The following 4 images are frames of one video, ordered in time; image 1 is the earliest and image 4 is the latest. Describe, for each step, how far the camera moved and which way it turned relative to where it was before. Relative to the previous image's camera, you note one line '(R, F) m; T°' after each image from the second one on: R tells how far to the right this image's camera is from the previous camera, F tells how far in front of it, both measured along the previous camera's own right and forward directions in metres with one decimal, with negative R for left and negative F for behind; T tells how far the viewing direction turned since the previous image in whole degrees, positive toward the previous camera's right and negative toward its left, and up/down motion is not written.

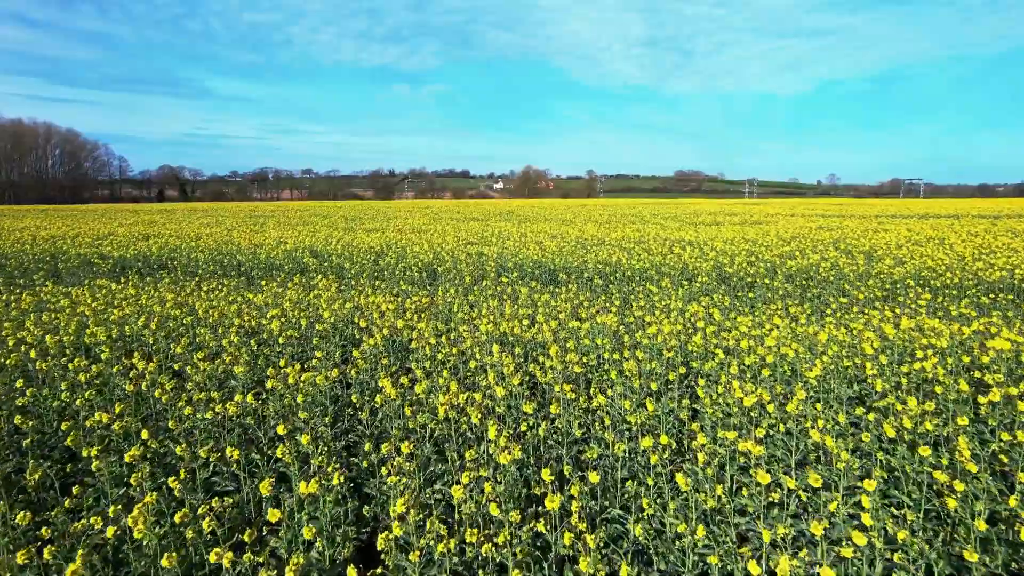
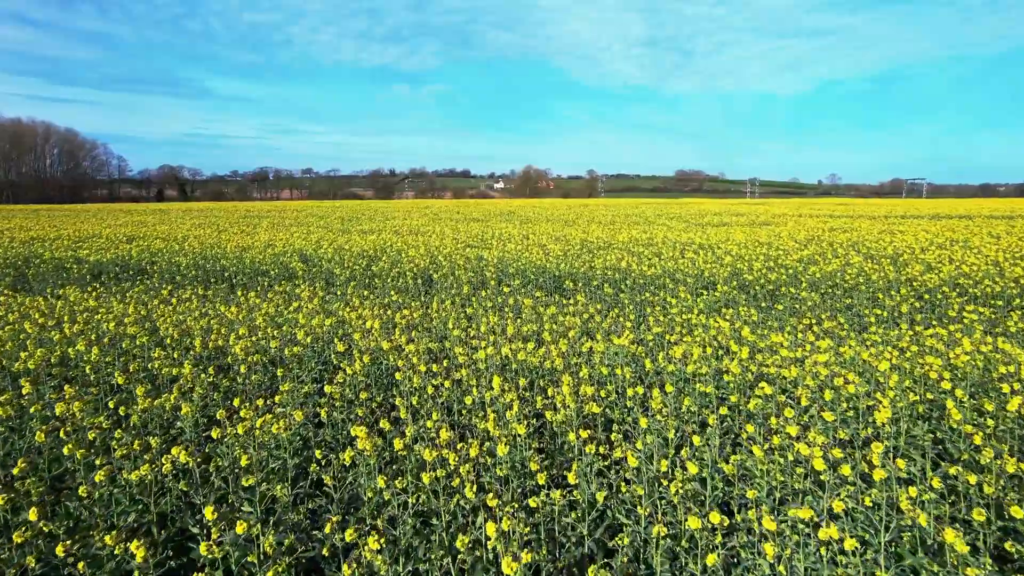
(0.0, +0.9) m; 0°
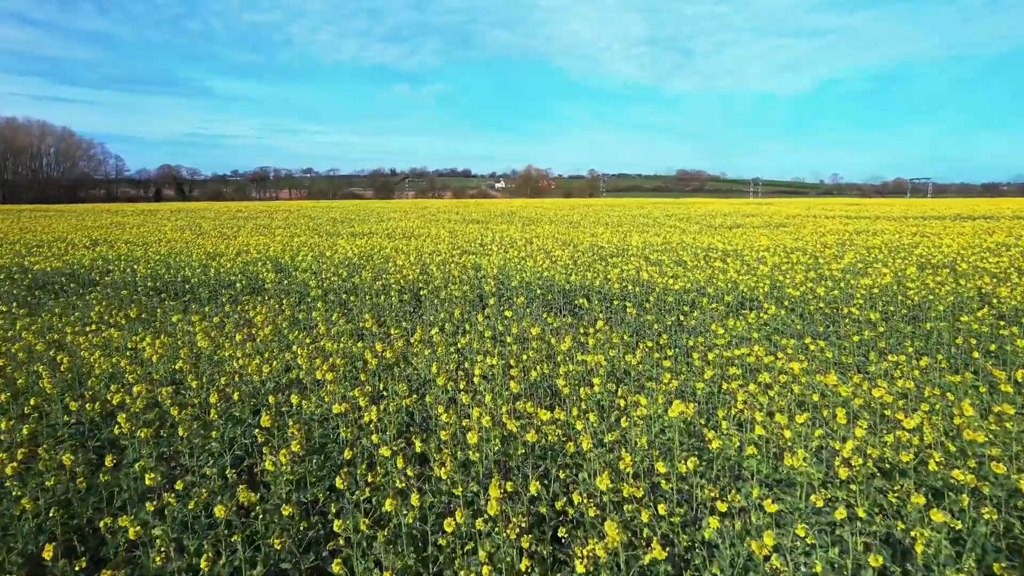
(0.0, +1.7) m; 0°
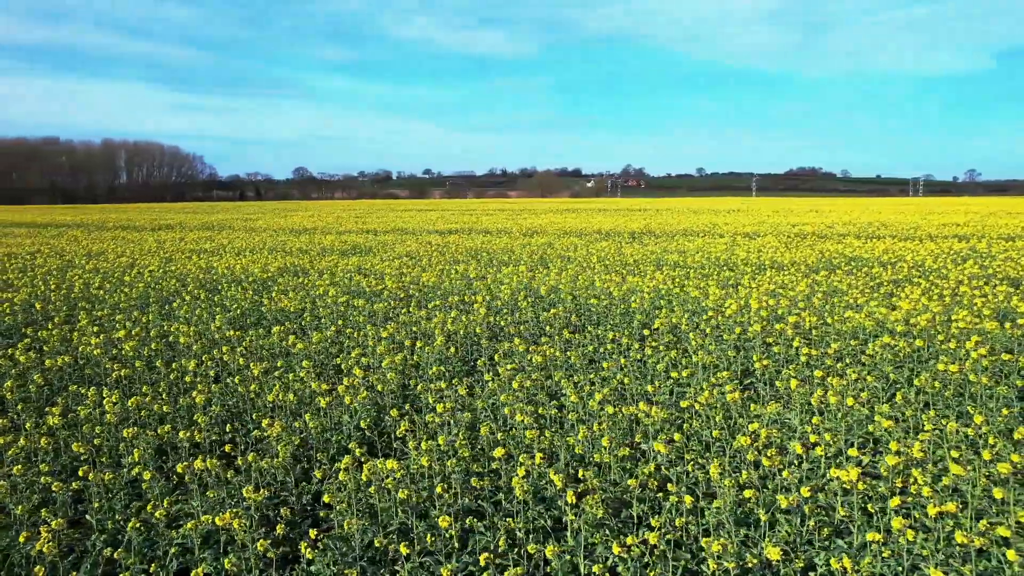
(+1.7, +0.5) m; -9°
